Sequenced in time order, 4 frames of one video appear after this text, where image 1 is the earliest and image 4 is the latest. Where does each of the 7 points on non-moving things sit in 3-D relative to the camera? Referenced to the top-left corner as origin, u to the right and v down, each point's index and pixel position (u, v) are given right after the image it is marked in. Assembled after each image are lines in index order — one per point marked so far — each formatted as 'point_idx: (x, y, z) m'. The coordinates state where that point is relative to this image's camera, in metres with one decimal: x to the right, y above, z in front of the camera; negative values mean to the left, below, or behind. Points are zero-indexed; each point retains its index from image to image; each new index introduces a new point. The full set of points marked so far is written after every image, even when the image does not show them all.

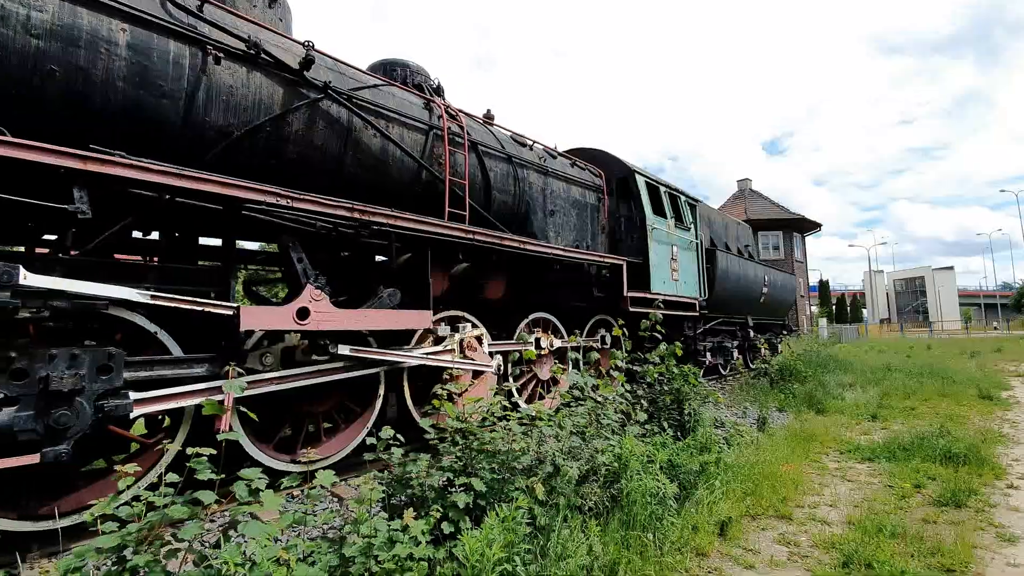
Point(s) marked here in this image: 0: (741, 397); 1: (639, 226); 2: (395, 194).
0: (+4.4, -2.1, +9.5) m
1: (+2.0, +1.0, +7.7) m
2: (-1.2, +1.0, +5.0) m
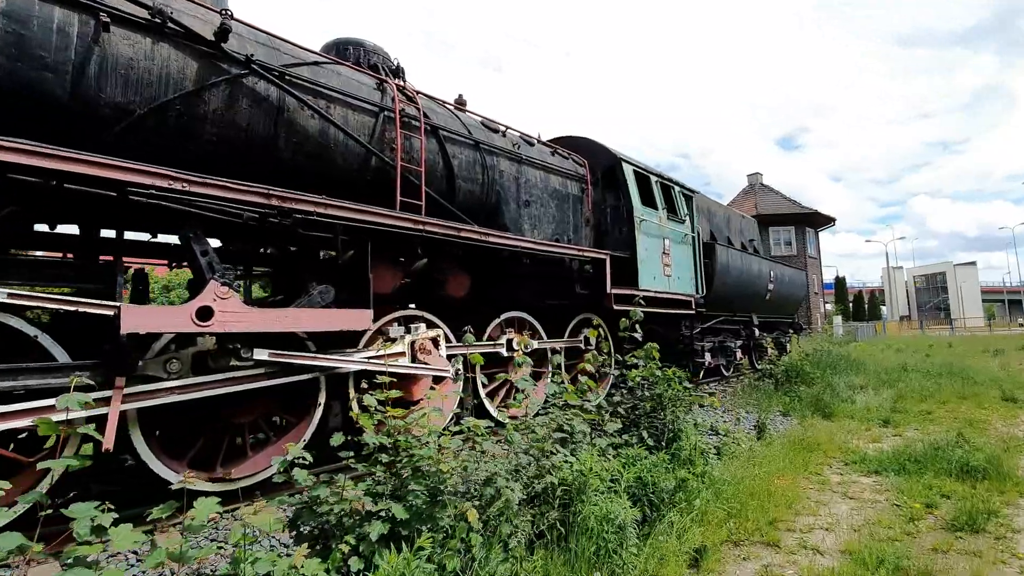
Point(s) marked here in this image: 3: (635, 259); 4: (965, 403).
0: (+4.2, -2.1, +8.9) m
1: (+1.7, +1.0, +7.2) m
2: (-1.6, +1.0, +4.5) m
3: (+1.8, +0.4, +7.0) m
4: (+8.6, -2.2, +9.3) m
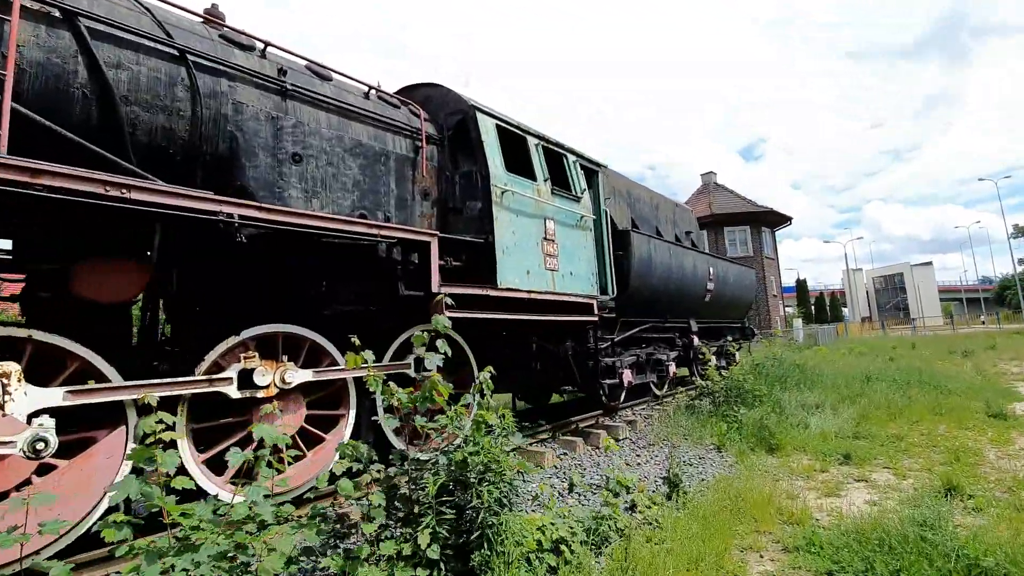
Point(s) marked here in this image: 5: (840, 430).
0: (+2.2, -2.0, +6.9) m
1: (-0.3, +1.0, +5.1) m
2: (-3.5, +1.0, +2.3) m
3: (-0.2, +0.4, +4.9) m
4: (+6.6, -2.0, +7.5) m
5: (+4.6, -2.0, +6.9) m
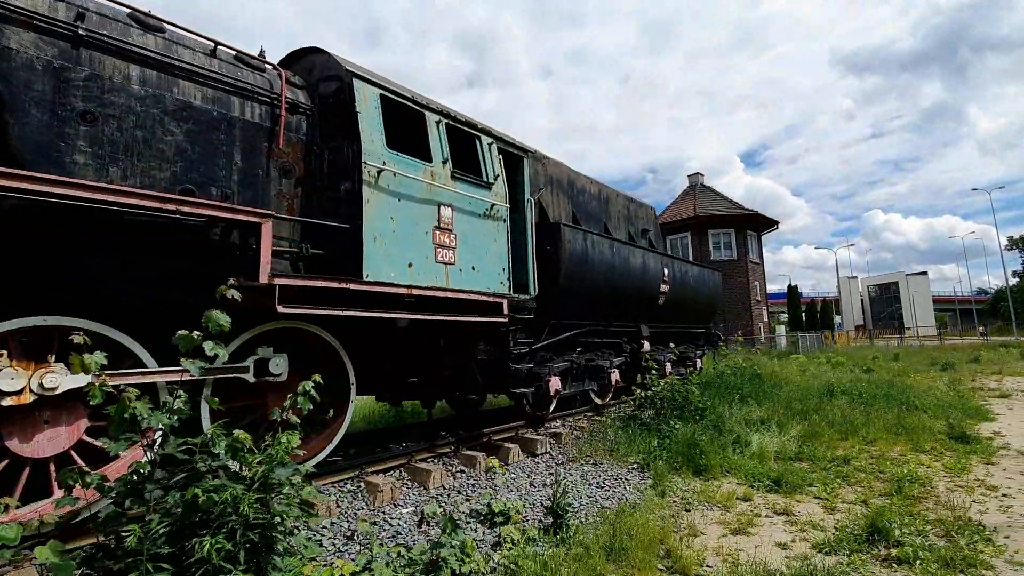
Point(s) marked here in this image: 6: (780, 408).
0: (+1.0, -2.0, +6.2) m
1: (-1.4, +1.1, +4.4) m
2: (-4.6, +1.1, +1.6) m
3: (-1.3, +0.5, +4.3) m
4: (+5.4, -2.1, +6.8) m
5: (+3.4, -2.1, +6.2) m
6: (+4.3, -2.0, +8.0) m
